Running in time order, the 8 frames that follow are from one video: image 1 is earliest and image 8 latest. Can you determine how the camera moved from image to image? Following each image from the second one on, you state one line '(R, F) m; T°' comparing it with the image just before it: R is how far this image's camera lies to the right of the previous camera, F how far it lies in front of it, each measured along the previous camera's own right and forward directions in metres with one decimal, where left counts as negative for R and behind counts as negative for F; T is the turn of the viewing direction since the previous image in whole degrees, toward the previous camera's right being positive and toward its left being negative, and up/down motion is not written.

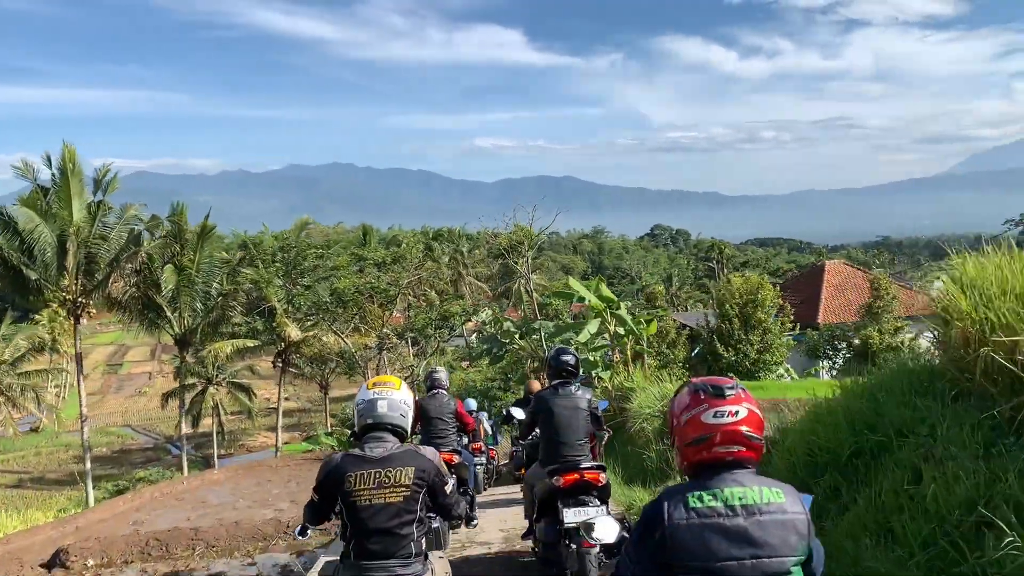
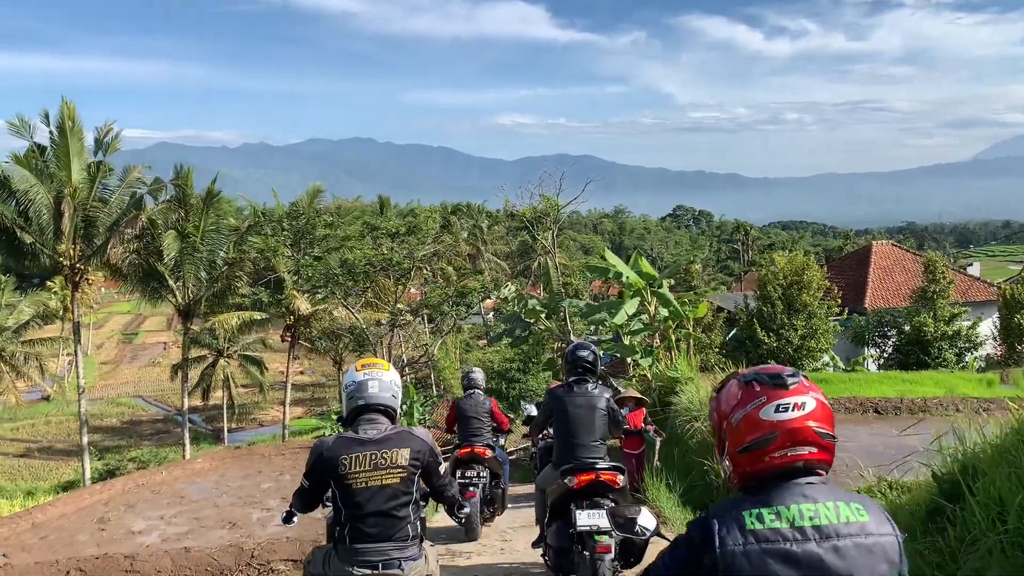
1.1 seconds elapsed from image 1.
(-0.1, +1.6) m; -1°
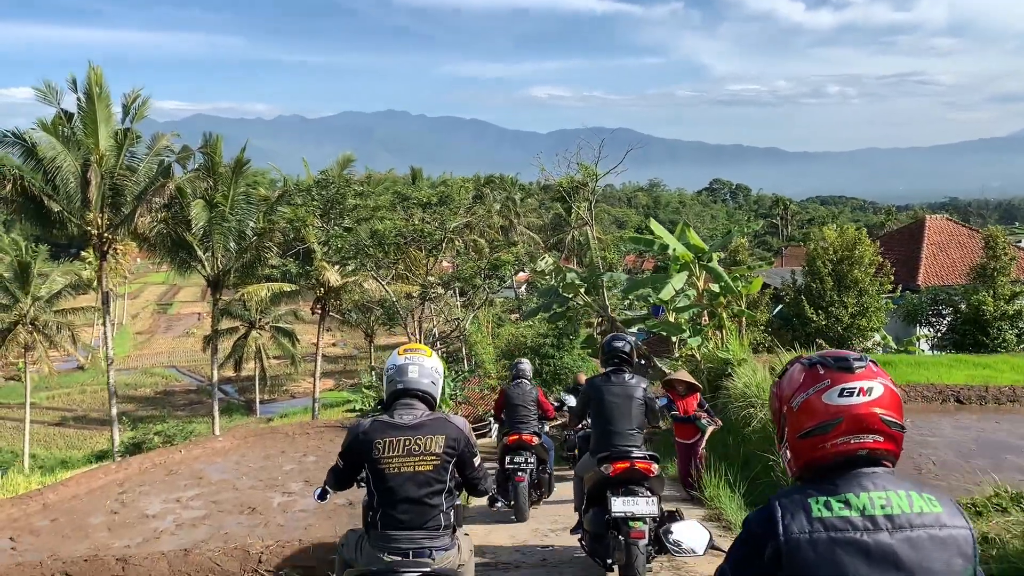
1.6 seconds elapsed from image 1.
(-0.1, +0.7) m; -2°
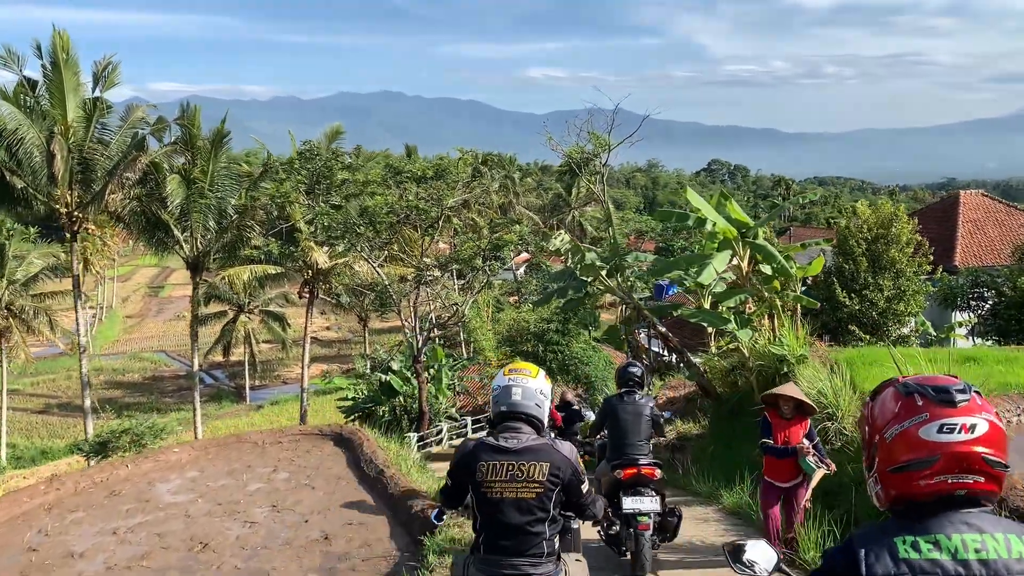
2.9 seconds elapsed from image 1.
(-0.1, +1.7) m; 0°
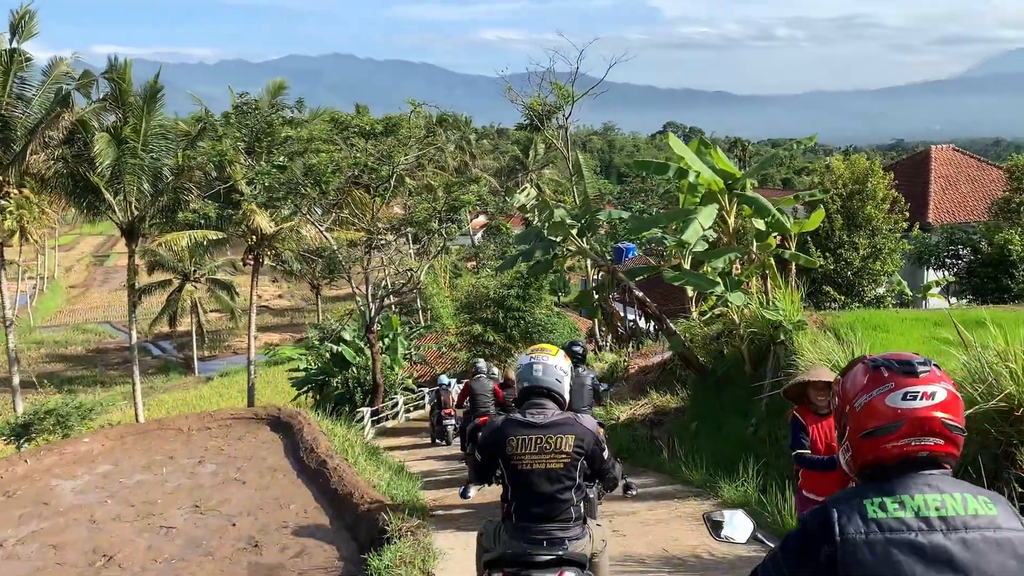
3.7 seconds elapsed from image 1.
(0.0, +1.1) m; +3°
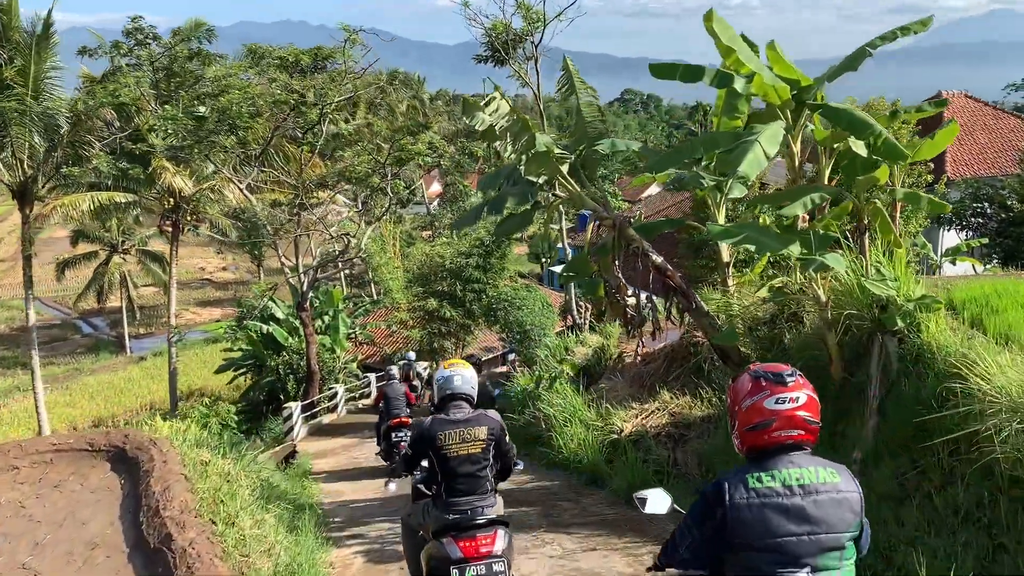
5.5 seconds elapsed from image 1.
(0.0, +2.7) m; +3°
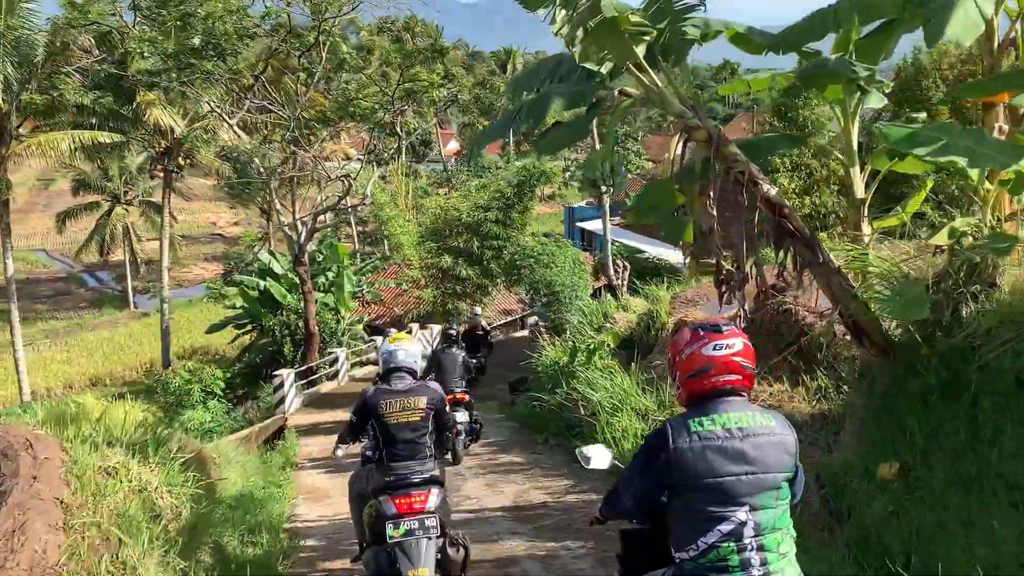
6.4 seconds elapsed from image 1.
(-0.1, +1.8) m; -1°
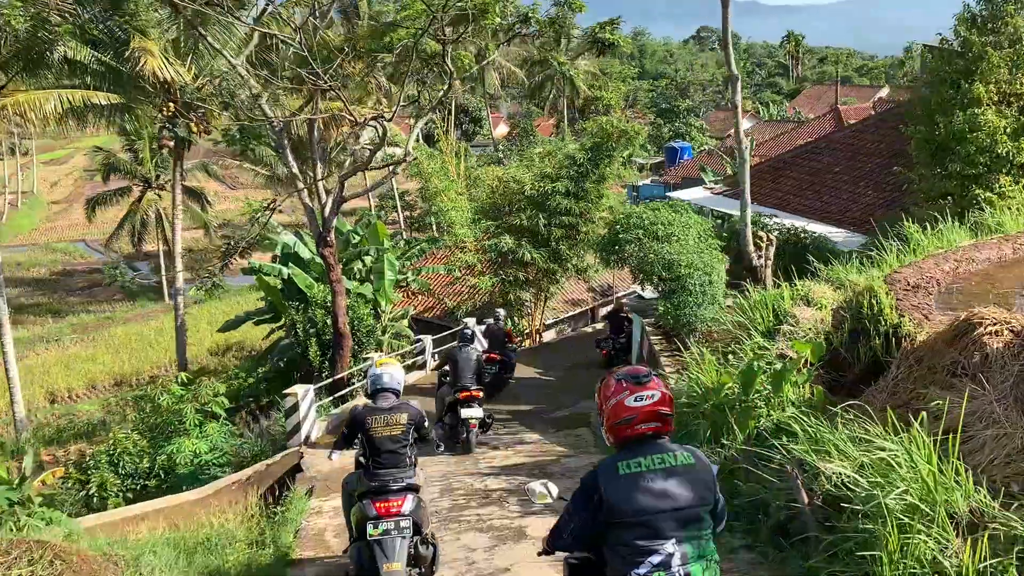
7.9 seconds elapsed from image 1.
(-0.5, +3.1) m; -3°
